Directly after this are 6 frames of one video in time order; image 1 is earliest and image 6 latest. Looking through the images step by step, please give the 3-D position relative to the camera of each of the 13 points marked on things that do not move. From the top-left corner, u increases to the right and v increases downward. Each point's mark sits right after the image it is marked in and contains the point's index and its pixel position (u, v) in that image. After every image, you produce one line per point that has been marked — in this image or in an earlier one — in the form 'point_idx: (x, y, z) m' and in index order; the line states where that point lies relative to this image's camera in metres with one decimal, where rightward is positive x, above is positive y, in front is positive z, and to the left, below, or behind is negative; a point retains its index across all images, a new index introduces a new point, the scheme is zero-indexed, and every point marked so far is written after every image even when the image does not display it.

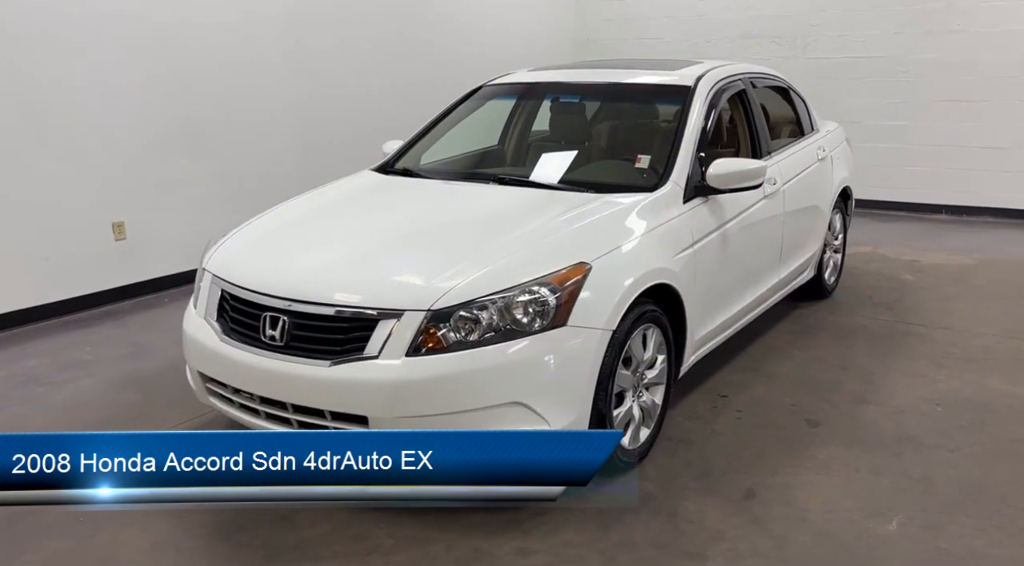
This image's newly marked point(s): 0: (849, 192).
0: (+2.1, +0.6, +5.2) m
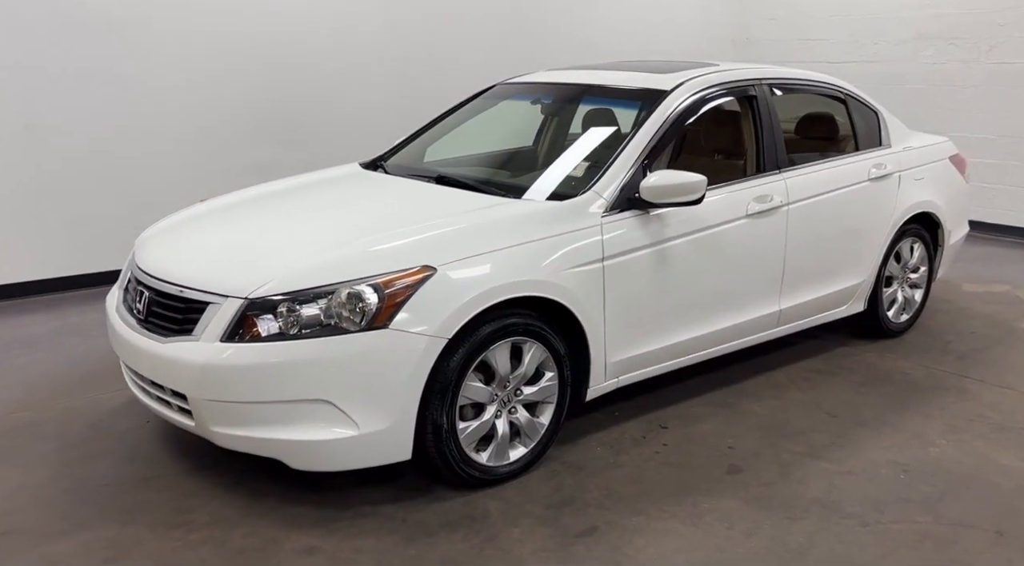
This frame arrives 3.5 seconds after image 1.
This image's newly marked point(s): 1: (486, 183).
0: (+2.3, +0.4, +4.5) m
1: (-0.1, +0.4, +3.4) m
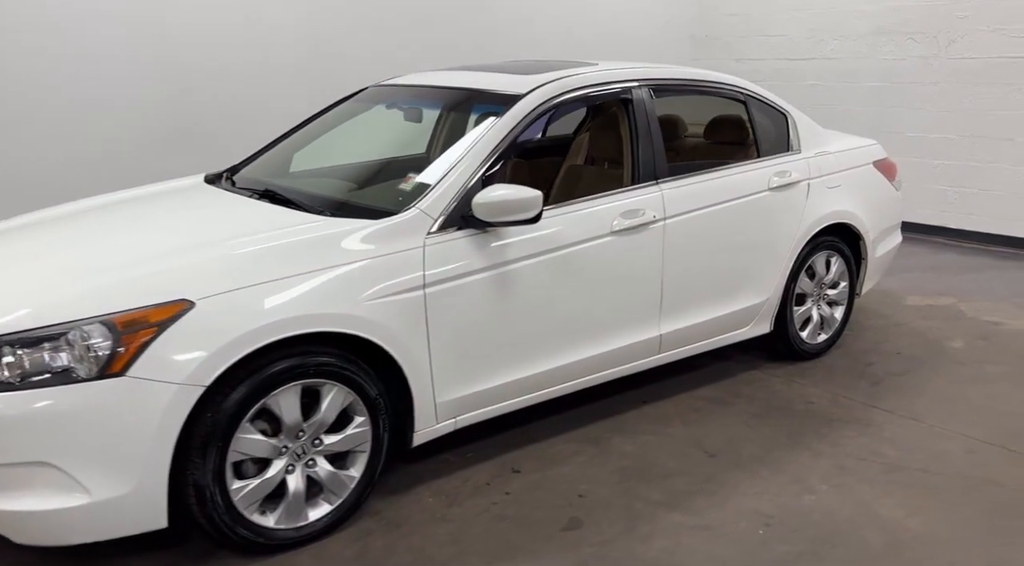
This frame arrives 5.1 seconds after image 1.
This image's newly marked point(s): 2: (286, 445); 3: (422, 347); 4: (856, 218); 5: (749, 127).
0: (+1.7, +0.3, +4.1) m
1: (-0.7, +0.3, +3.0) m
2: (-0.6, -0.5, +2.4) m
3: (-0.3, -0.2, +2.6) m
4: (+1.7, +0.3, +4.2) m
5: (+1.1, +0.7, +3.9) m
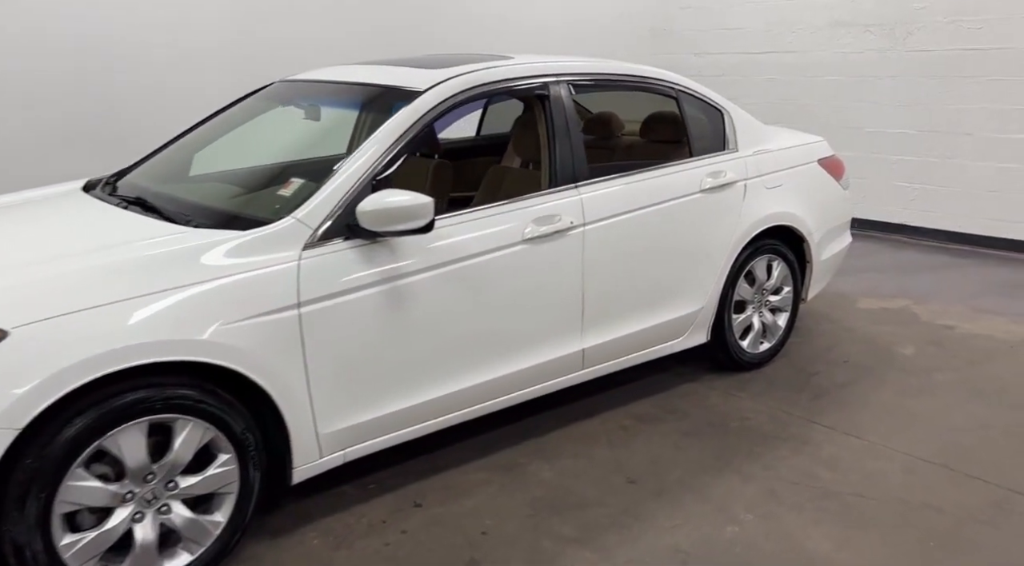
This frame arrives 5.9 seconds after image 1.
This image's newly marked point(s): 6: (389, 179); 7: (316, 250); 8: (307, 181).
0: (+1.3, +0.3, +3.9) m
1: (-1.0, +0.2, +2.7) m
2: (-1.0, -0.5, +2.1) m
3: (-0.6, -0.3, +2.3) m
4: (+1.4, +0.3, +3.9) m
5: (+0.7, +0.7, +3.6) m
6: (-0.4, +0.3, +2.6) m
7: (-0.6, +0.1, +2.4) m
8: (-0.6, +0.3, +2.6) m
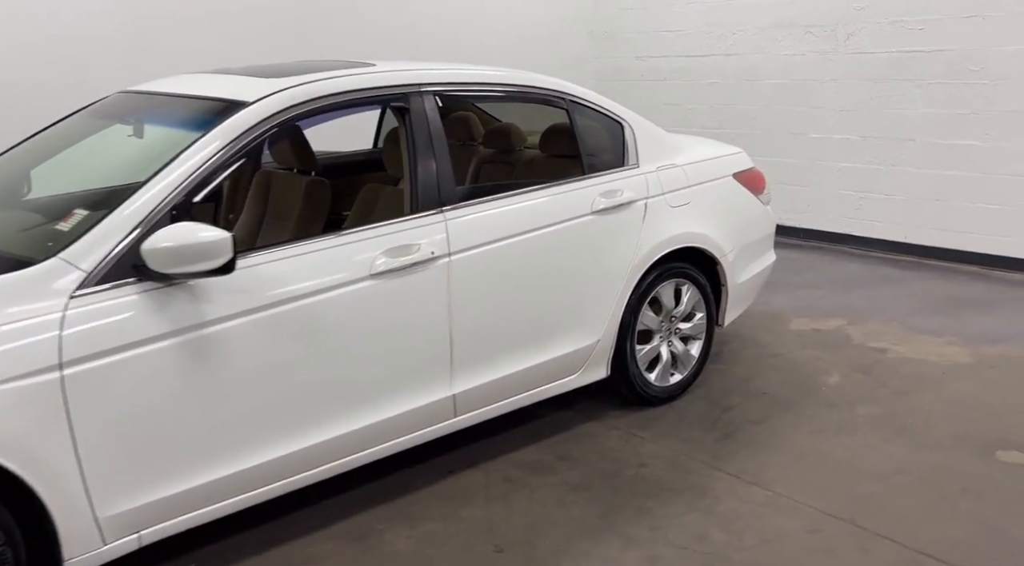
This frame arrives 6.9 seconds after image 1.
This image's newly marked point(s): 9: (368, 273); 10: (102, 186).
0: (+0.8, +0.1, +3.6) m
1: (-1.5, +0.1, +2.3) m
2: (-1.4, -0.7, +1.7) m
3: (-1.0, -0.4, +1.9) m
4: (+0.9, +0.2, +3.6) m
5: (+0.2, +0.6, +3.3) m
6: (-0.8, +0.2, +2.2) m
7: (-1.0, 0.0, +2.0) m
8: (-1.1, +0.2, +2.2) m
9: (-0.4, 0.0, +2.5) m
10: (-1.2, +0.3, +2.5) m
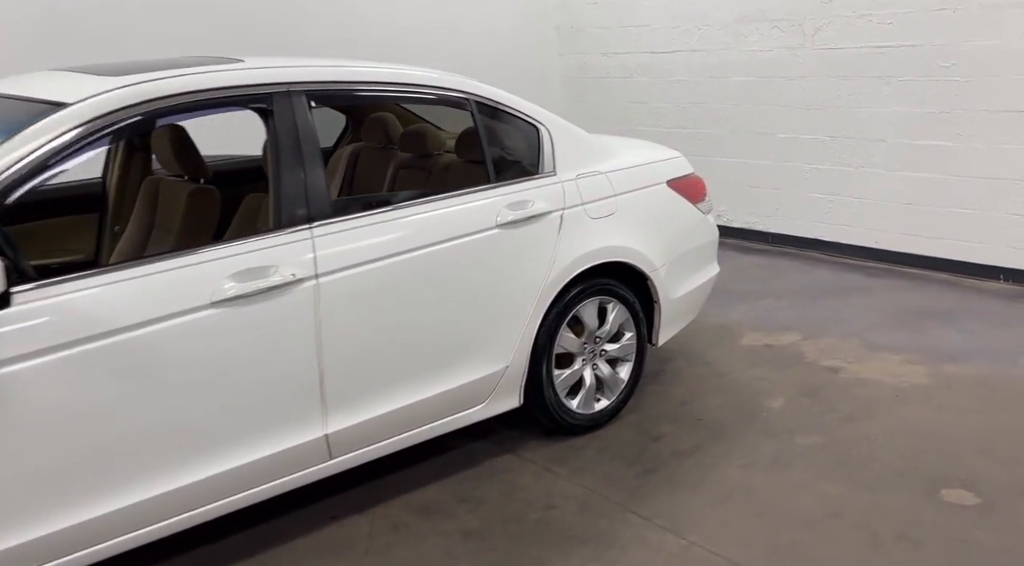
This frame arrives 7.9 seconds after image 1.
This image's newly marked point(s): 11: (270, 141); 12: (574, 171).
0: (+0.5, +0.1, +3.3) m
1: (-1.8, 0.0, +2.0) m
2: (-1.7, -0.7, +1.3) m
3: (-1.4, -0.5, +1.6) m
4: (+0.5, +0.1, +3.3) m
5: (-0.1, +0.5, +2.9) m
6: (-1.2, +0.1, +1.9) m
7: (-1.4, -0.1, +1.7) m
8: (-1.4, +0.1, +1.9) m
9: (-0.8, -0.1, +2.1) m
10: (-1.6, +0.2, +2.2) m
11: (-0.7, +0.4, +2.4) m
12: (+0.2, +0.4, +3.1) m
